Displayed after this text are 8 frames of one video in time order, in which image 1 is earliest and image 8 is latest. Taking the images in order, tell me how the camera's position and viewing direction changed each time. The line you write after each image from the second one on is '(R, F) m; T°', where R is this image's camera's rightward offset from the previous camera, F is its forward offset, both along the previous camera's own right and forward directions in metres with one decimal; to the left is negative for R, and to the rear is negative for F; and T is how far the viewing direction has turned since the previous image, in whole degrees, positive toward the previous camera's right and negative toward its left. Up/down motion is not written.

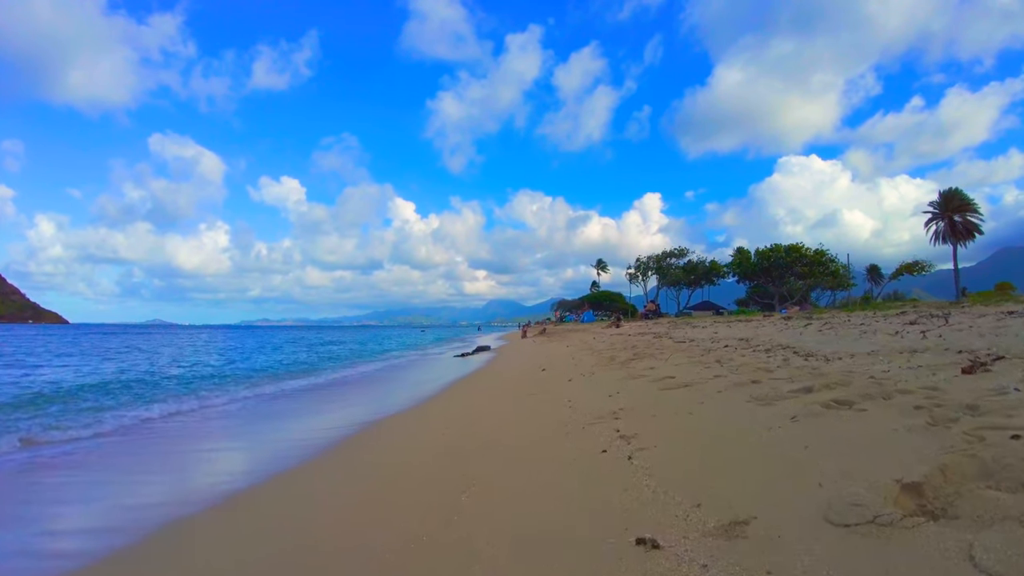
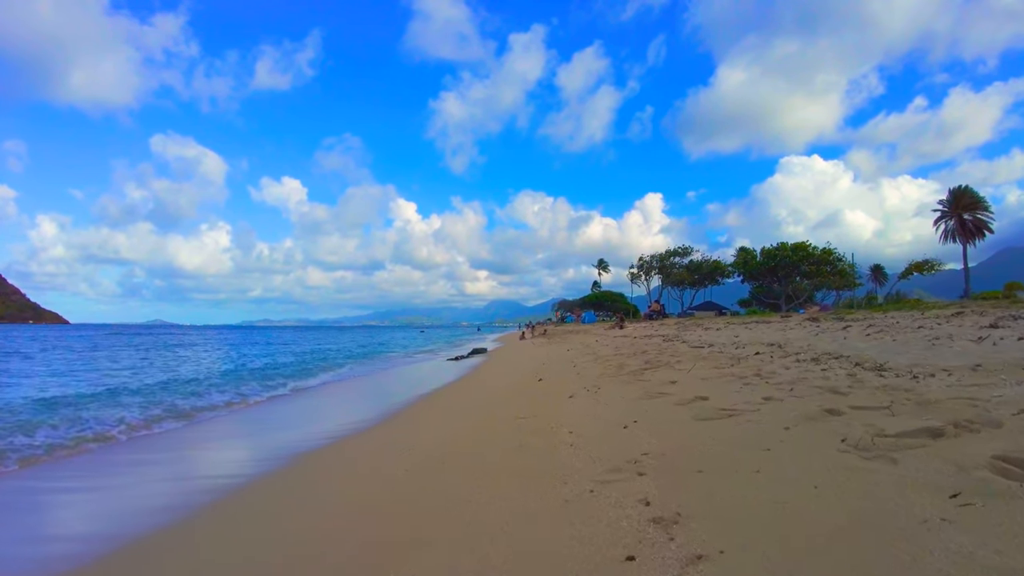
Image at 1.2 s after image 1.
(+0.2, +1.5) m; 0°
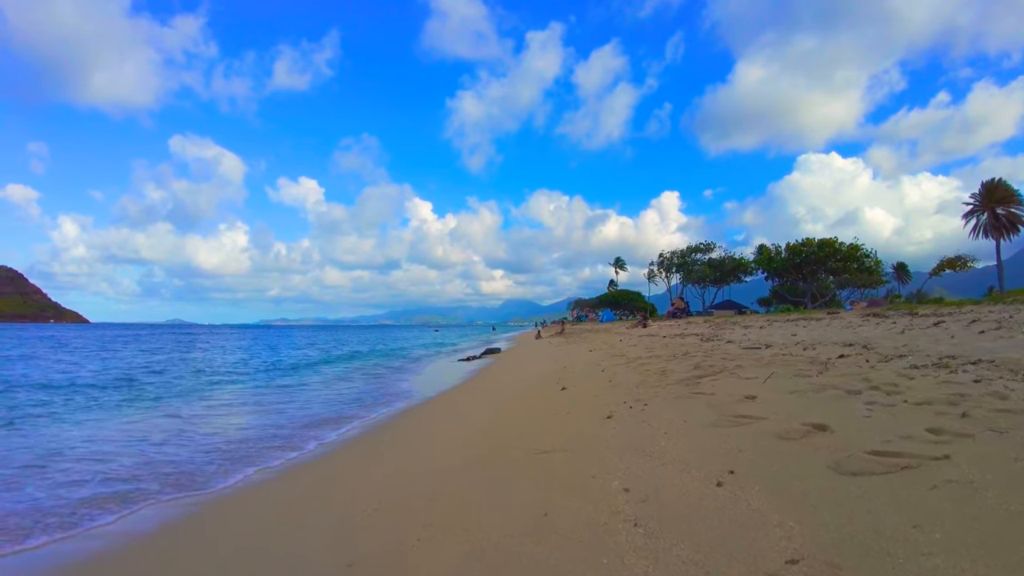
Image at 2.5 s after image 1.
(0.0, +1.6) m; -2°
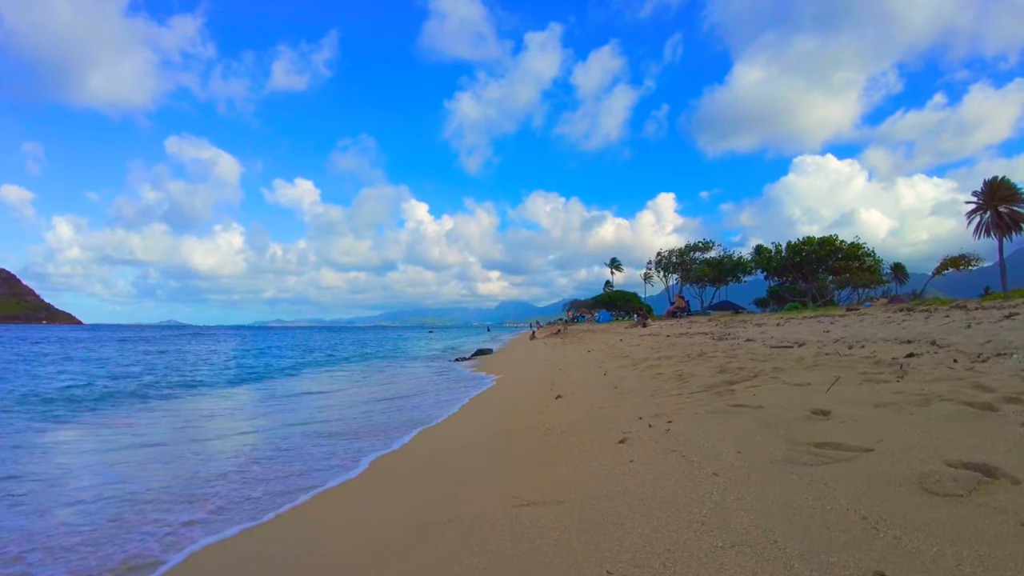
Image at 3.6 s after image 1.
(+0.2, +1.4) m; 0°
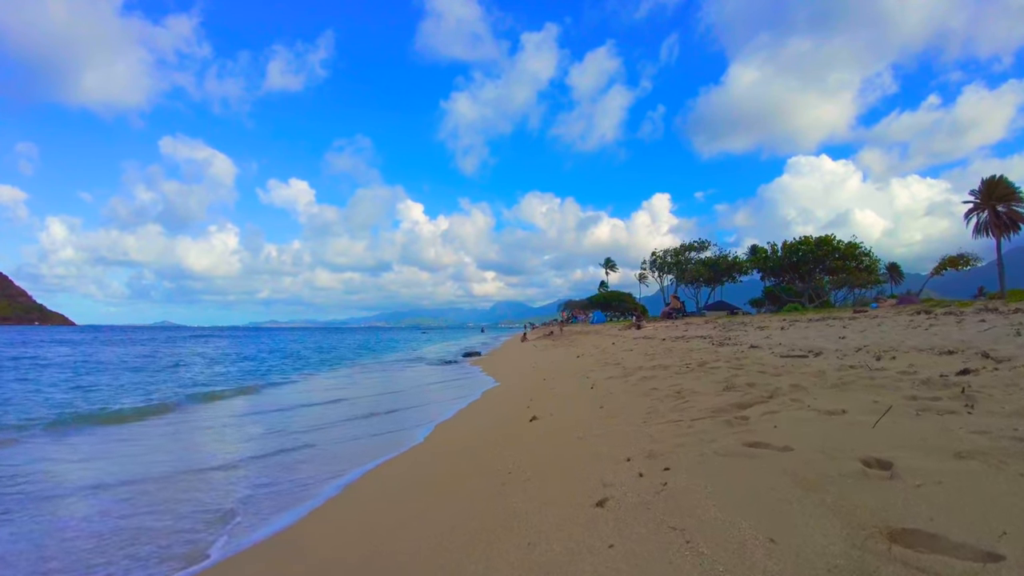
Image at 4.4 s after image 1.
(+0.3, +1.0) m; 0°
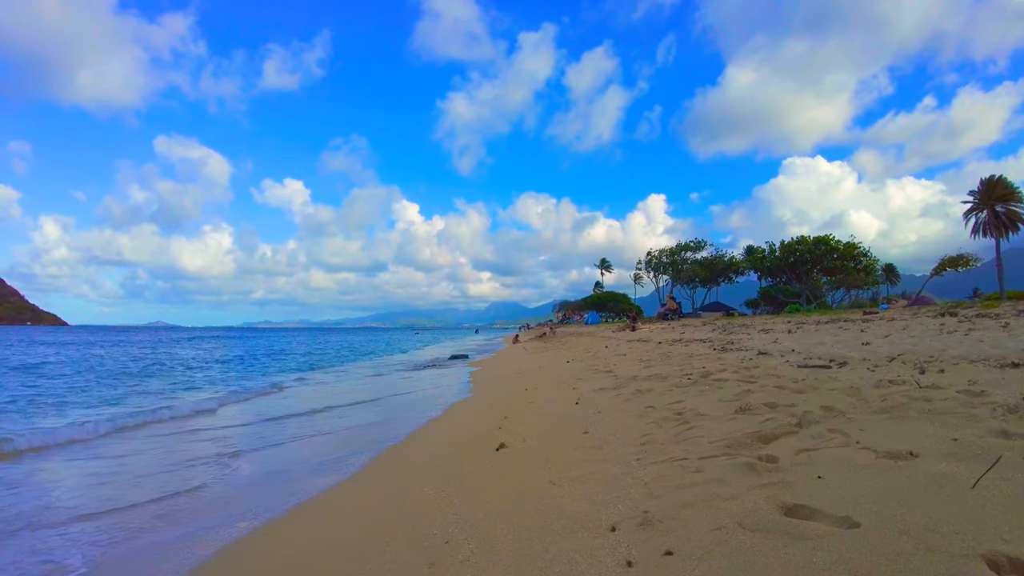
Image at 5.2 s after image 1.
(+0.3, +1.0) m; 0°
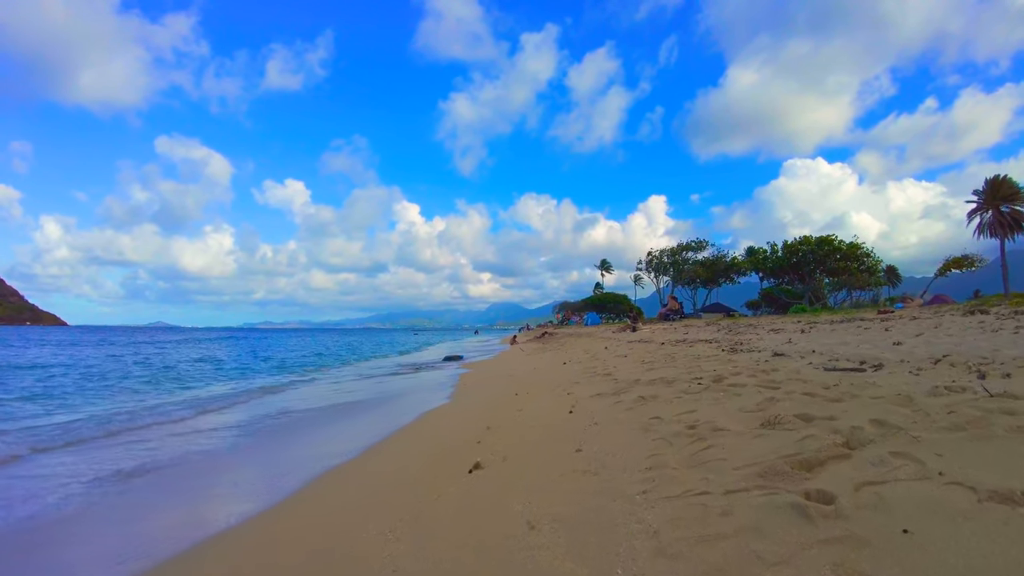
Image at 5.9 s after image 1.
(+0.2, +0.8) m; 0°
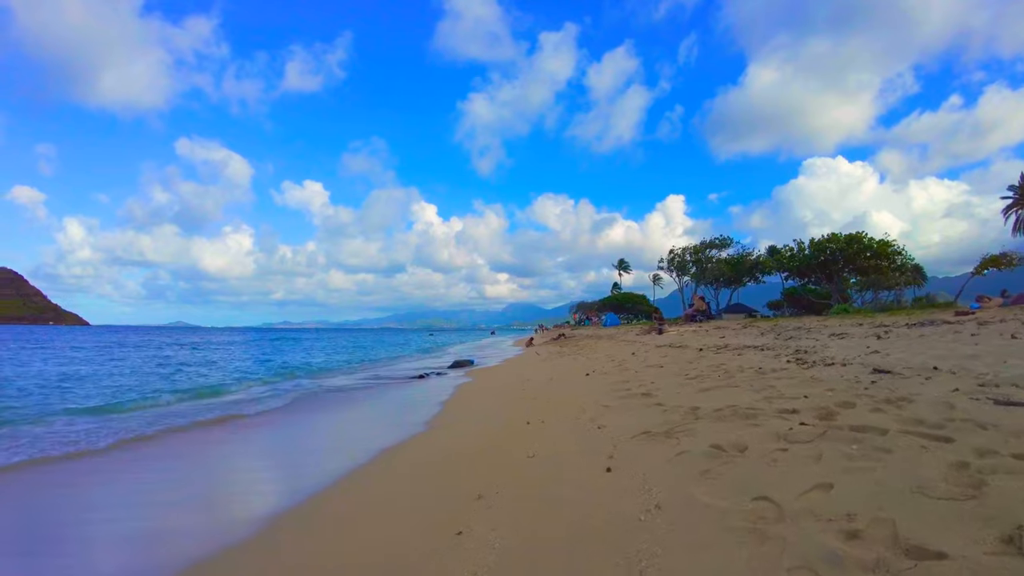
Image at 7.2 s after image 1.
(+0.1, +1.7) m; -2°
